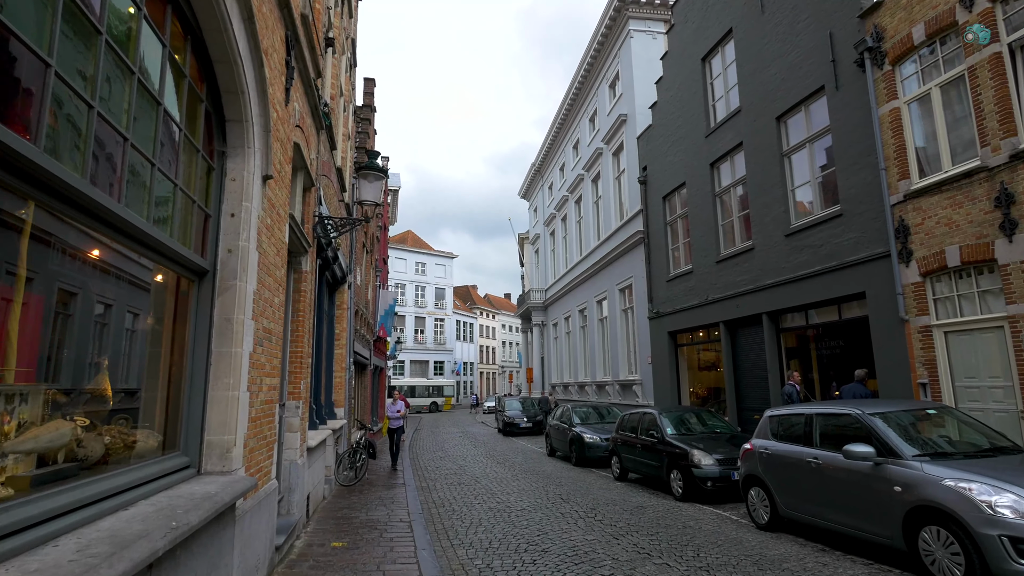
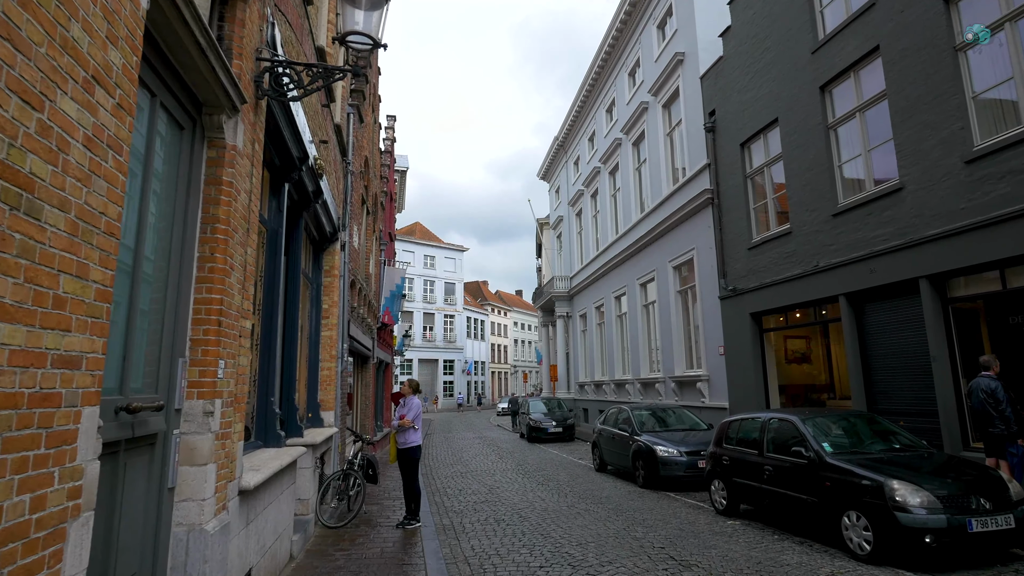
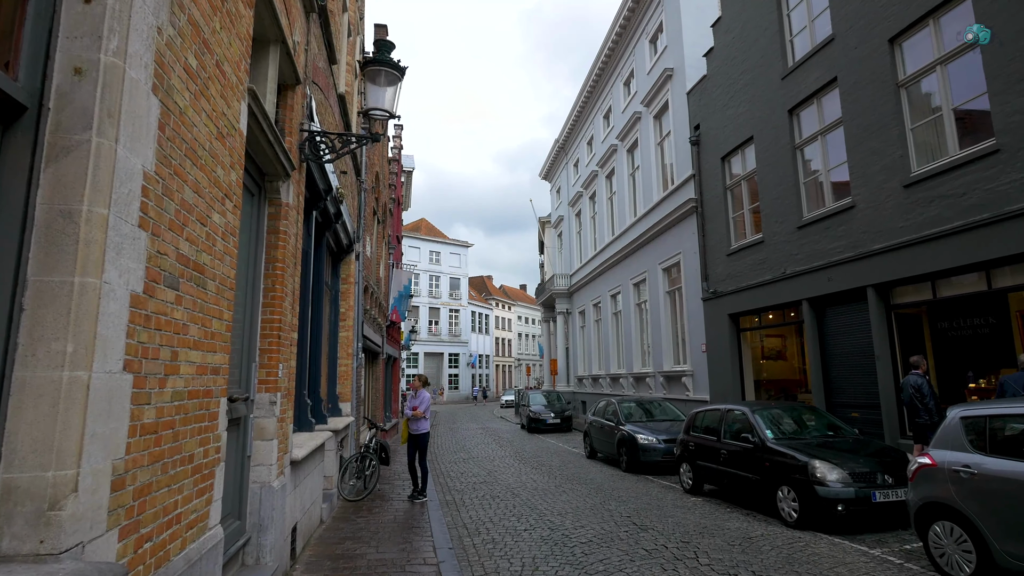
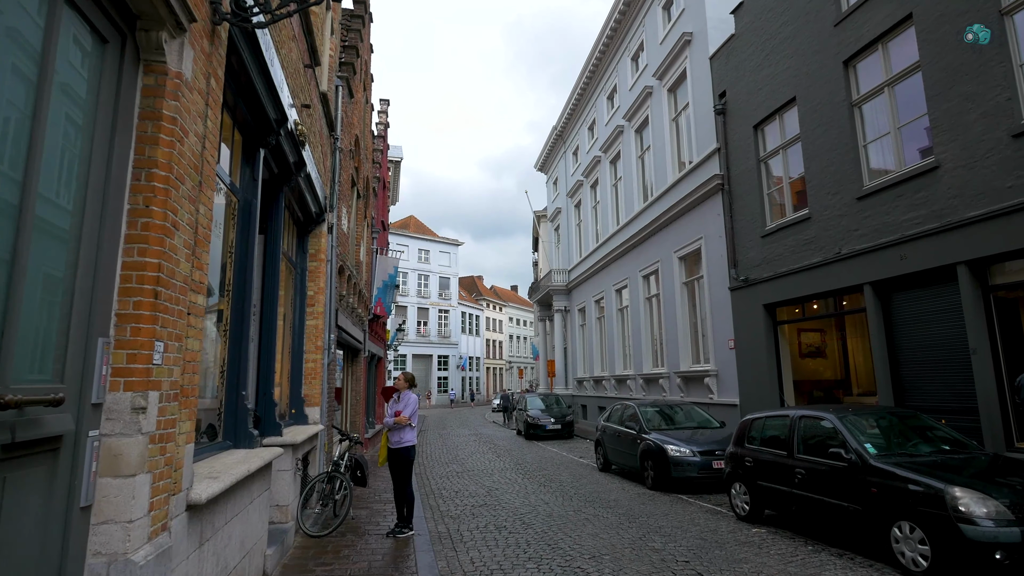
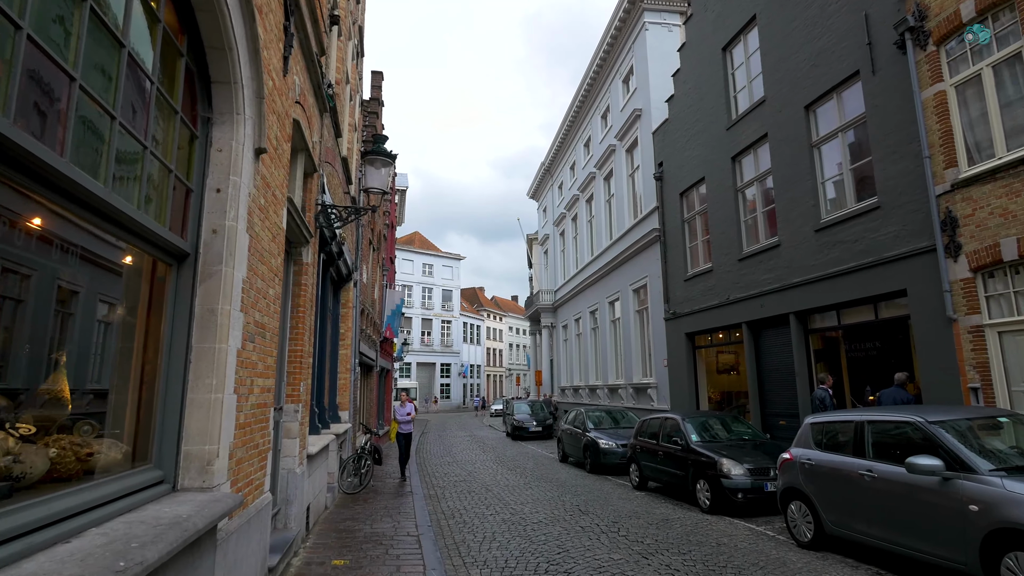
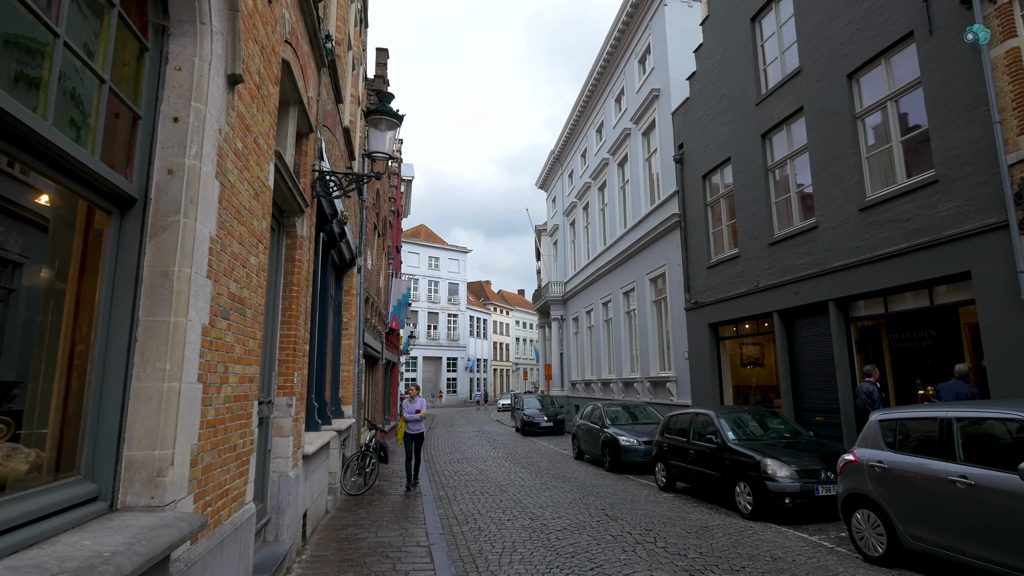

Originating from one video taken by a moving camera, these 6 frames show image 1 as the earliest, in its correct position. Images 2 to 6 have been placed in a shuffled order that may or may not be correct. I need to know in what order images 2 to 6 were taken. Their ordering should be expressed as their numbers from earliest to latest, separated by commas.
5, 6, 3, 2, 4
